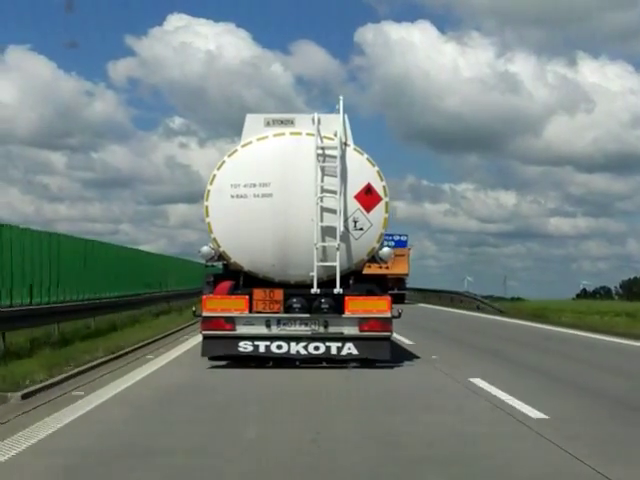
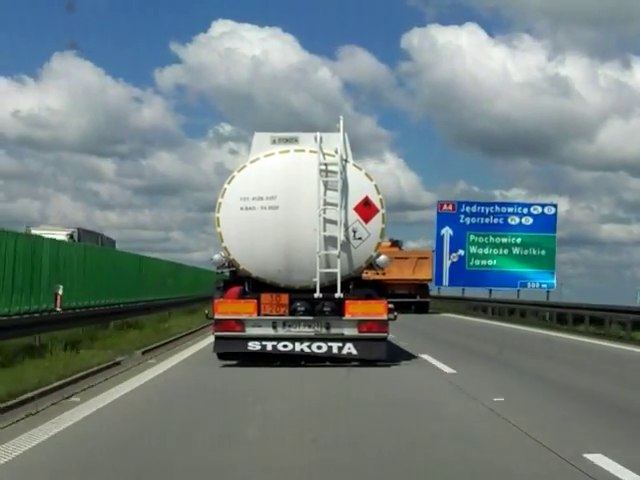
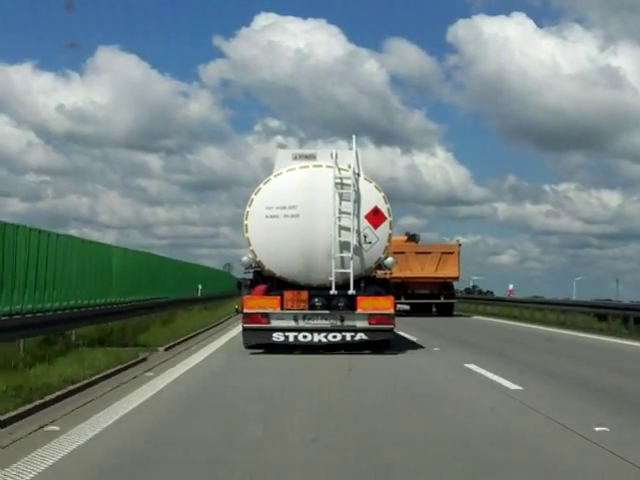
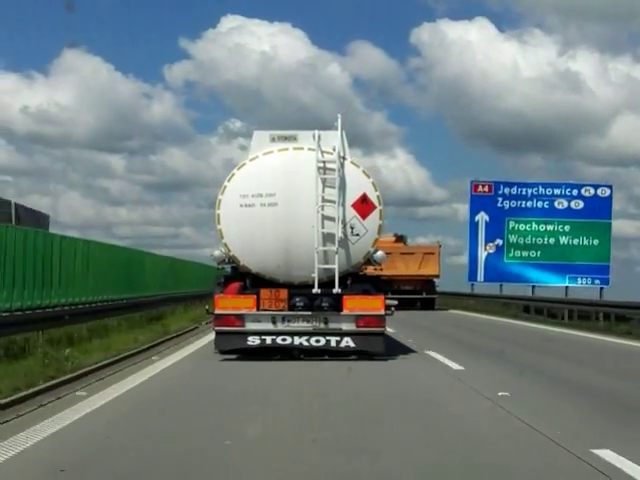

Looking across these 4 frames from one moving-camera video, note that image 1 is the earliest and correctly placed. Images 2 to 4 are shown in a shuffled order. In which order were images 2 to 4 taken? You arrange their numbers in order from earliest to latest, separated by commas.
2, 4, 3
